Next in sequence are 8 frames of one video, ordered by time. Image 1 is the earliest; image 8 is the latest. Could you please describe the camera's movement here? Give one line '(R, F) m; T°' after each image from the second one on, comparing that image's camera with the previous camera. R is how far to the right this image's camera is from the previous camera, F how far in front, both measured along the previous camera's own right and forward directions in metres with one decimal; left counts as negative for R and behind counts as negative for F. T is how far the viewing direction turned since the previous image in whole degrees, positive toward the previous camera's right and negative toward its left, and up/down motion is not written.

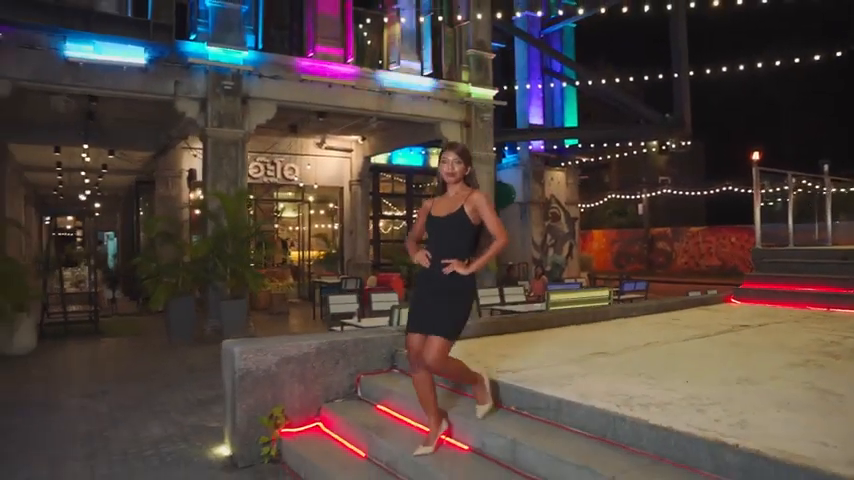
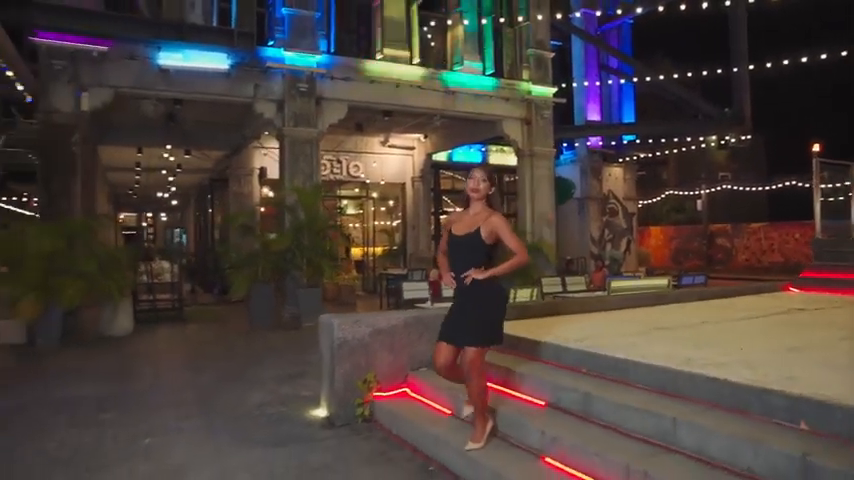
(-0.2, -0.6) m; -4°
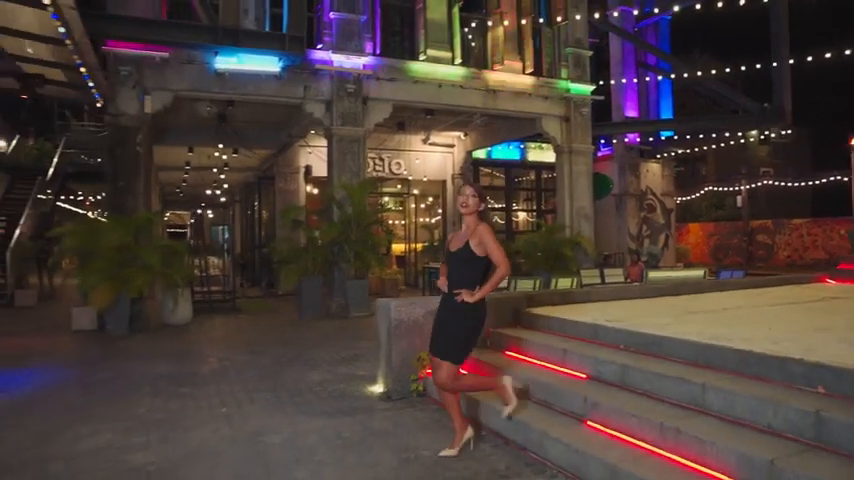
(-0.1, -0.5) m; -3°
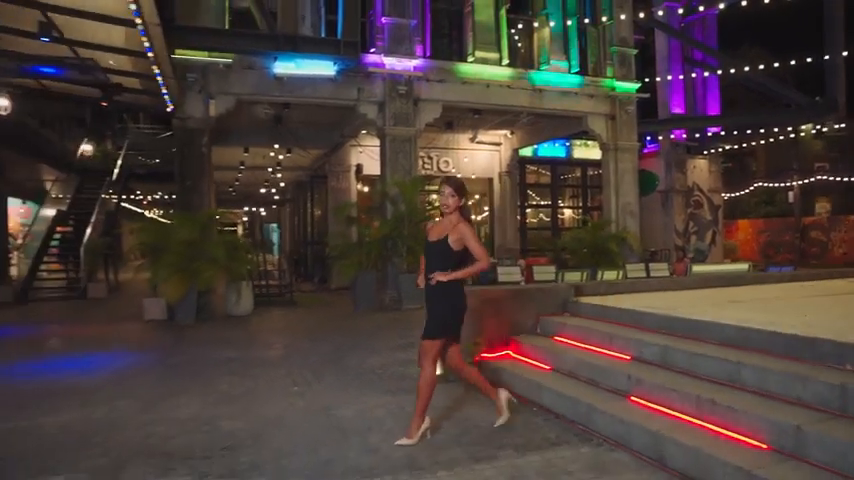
(-0.1, -0.5) m; -3°
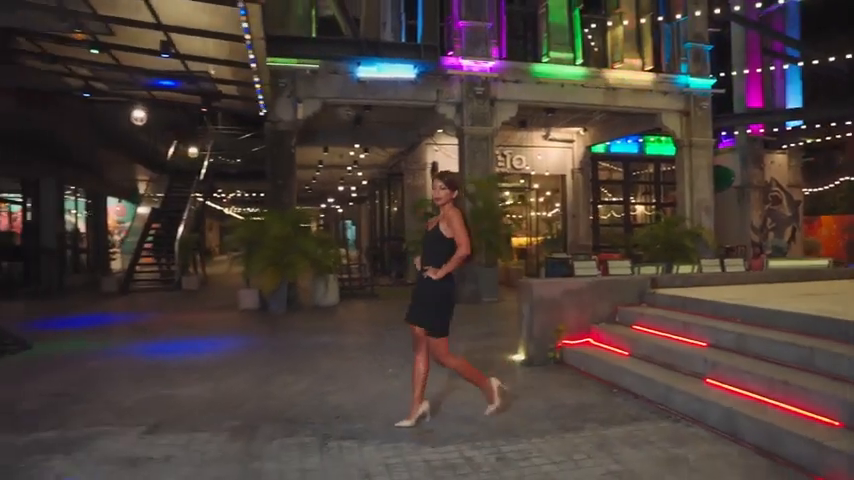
(-0.2, -0.5) m; -5°
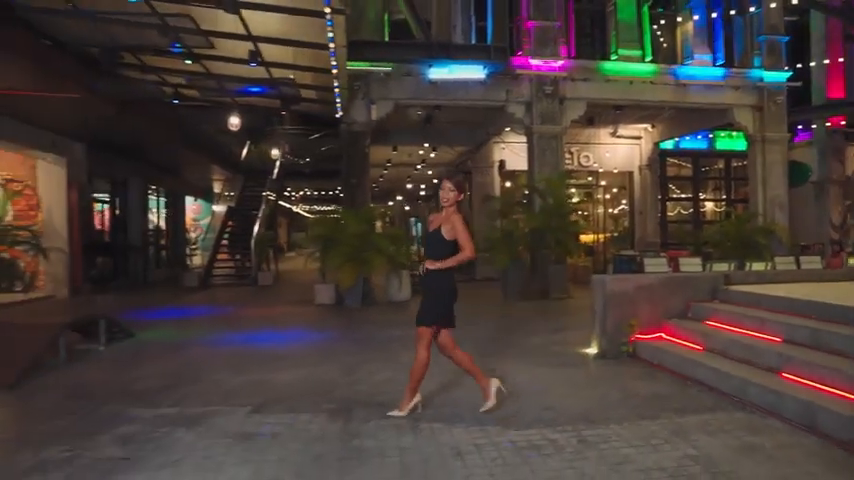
(-0.1, -0.3) m; -5°
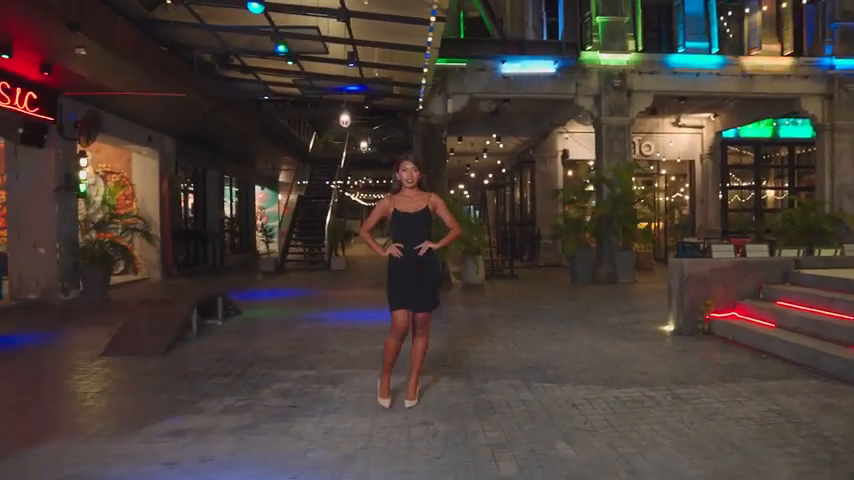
(-0.5, -0.8) m; -4°
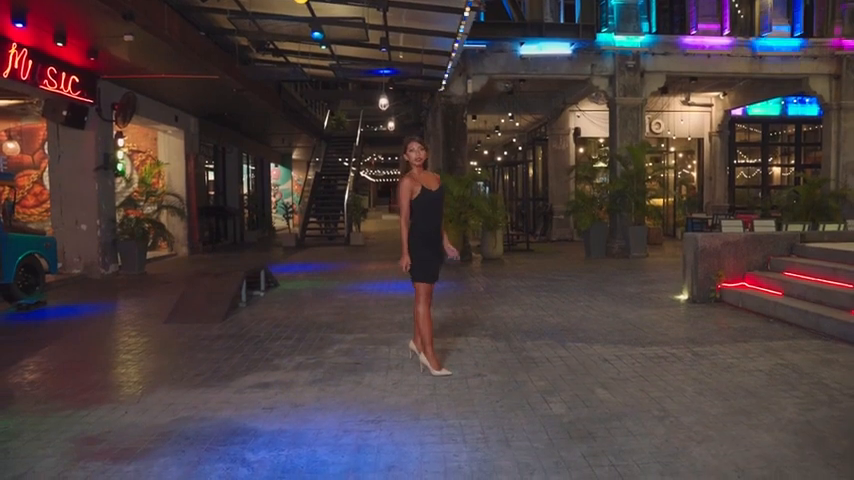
(-0.3, -0.7) m; 0°
